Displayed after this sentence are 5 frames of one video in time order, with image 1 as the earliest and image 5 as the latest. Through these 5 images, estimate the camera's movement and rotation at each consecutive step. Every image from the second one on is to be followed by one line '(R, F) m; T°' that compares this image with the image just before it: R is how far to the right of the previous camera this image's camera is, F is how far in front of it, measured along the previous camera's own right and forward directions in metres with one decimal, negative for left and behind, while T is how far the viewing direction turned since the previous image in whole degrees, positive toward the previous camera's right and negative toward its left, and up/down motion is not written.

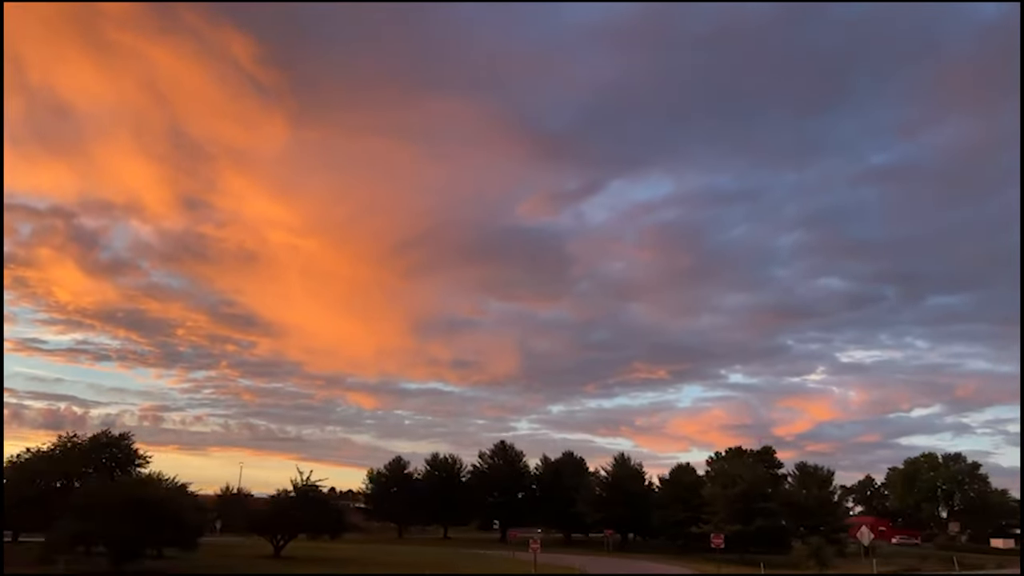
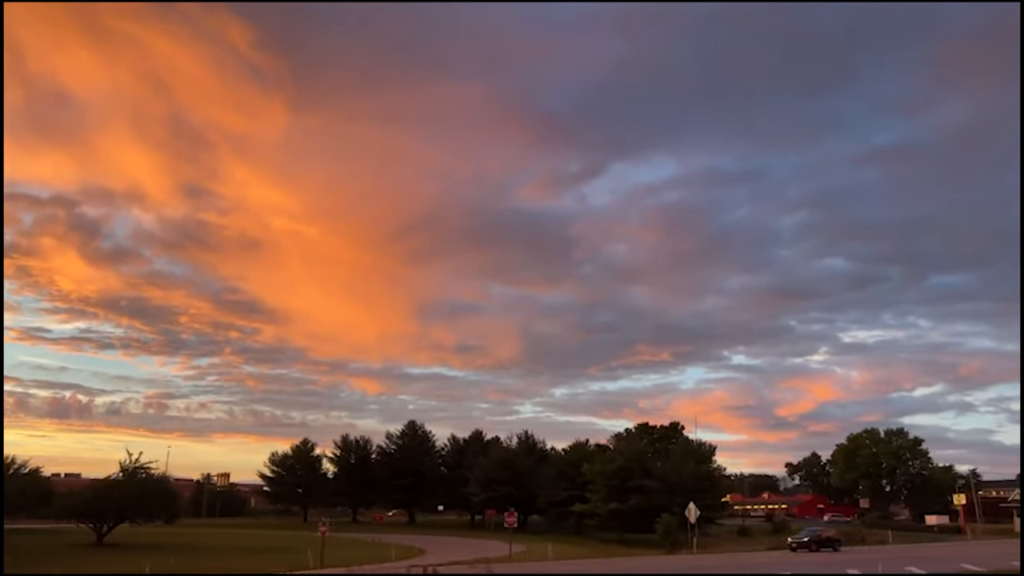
(+7.3, +2.2) m; 0°
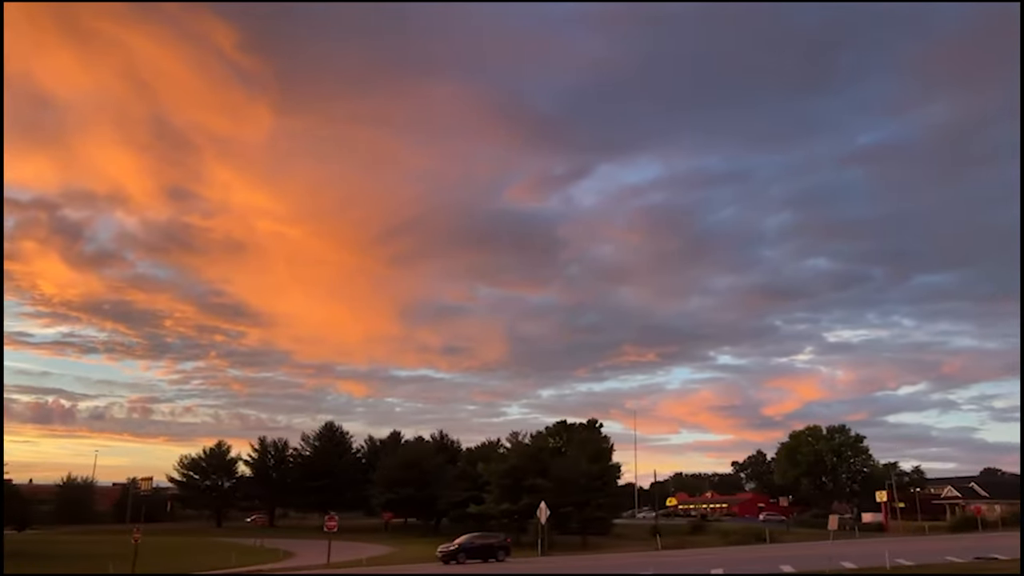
(+5.0, +1.5) m; +1°
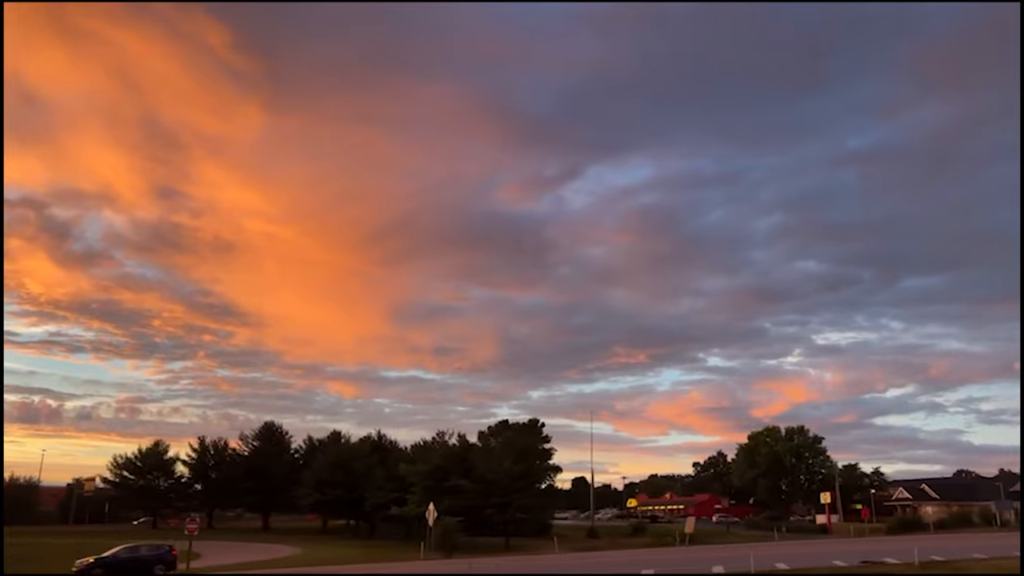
(+3.4, +1.1) m; +1°
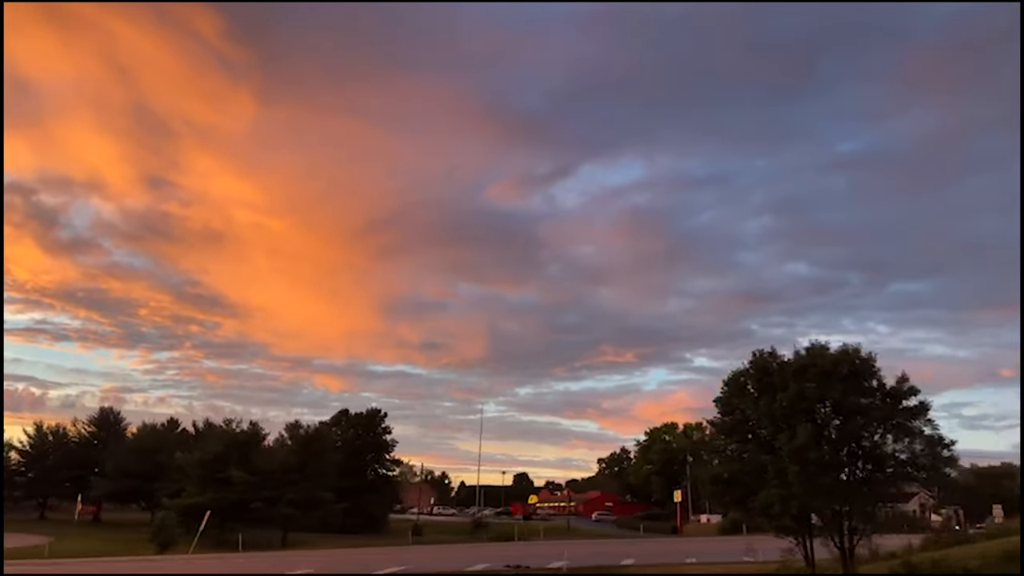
(+9.4, +3.0) m; +1°
